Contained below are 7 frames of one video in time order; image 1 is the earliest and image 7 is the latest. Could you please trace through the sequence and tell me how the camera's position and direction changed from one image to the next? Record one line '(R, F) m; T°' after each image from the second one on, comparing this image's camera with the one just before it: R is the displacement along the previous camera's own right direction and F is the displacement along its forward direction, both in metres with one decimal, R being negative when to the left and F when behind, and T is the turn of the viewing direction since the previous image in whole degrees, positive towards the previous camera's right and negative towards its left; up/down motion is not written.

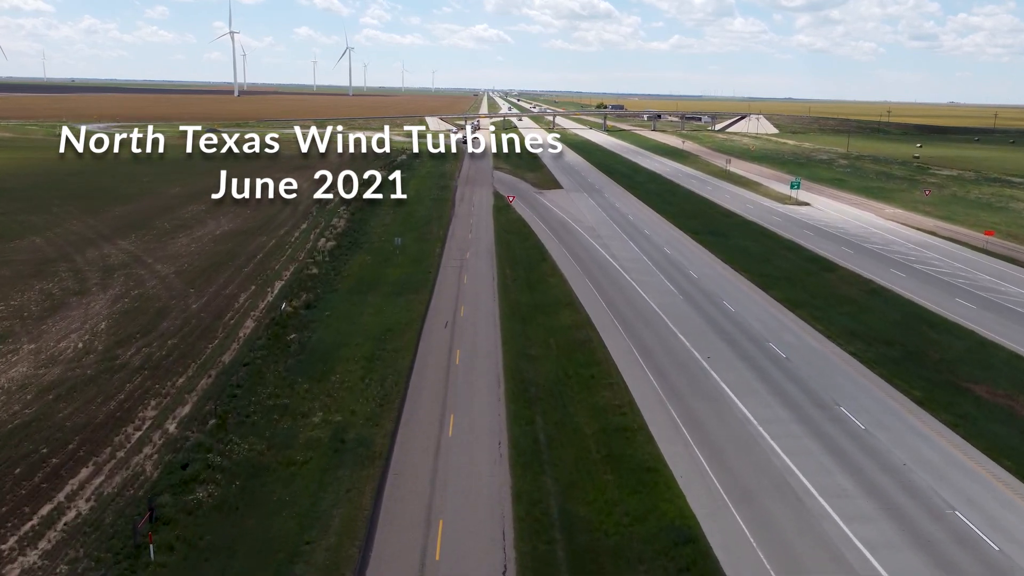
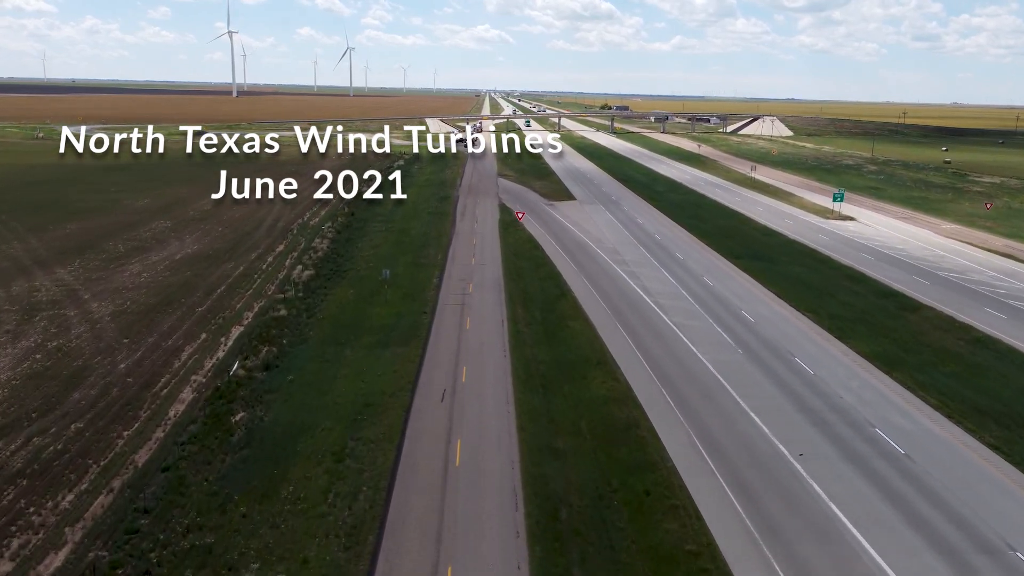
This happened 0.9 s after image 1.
(-0.5, +7.3) m; 0°
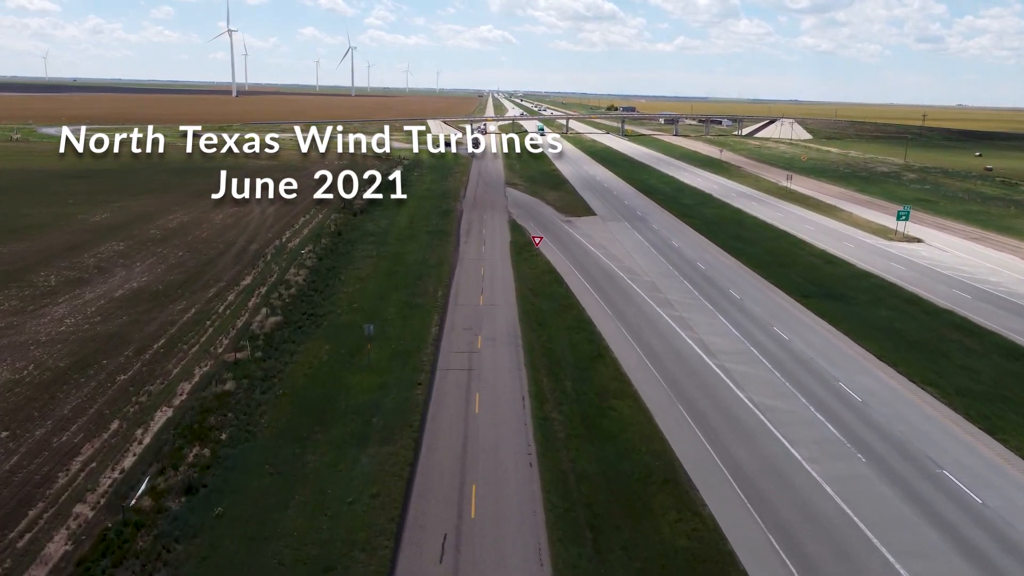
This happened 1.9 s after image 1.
(-0.7, +8.1) m; 0°
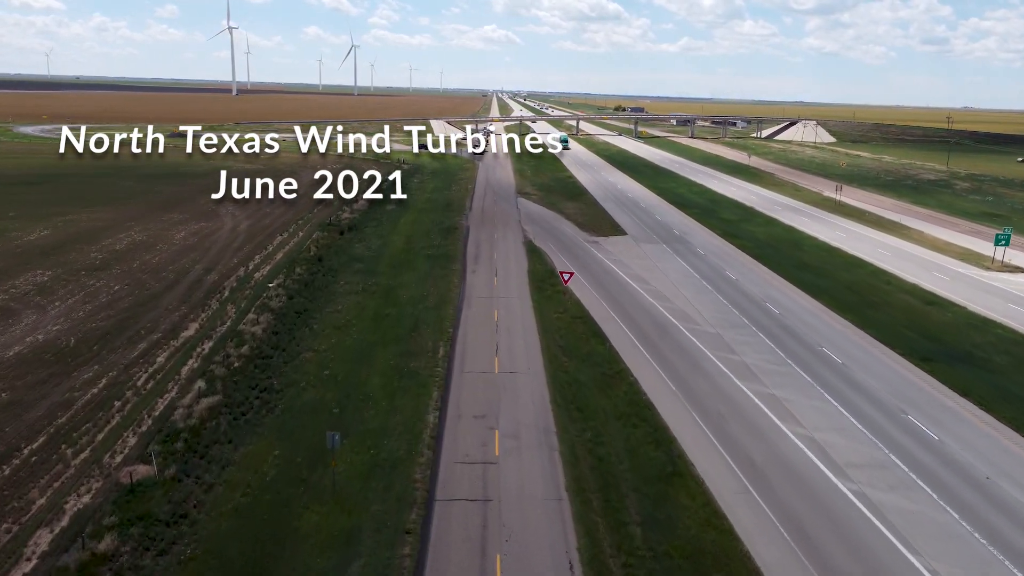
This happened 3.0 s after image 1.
(-0.8, +8.8) m; 0°
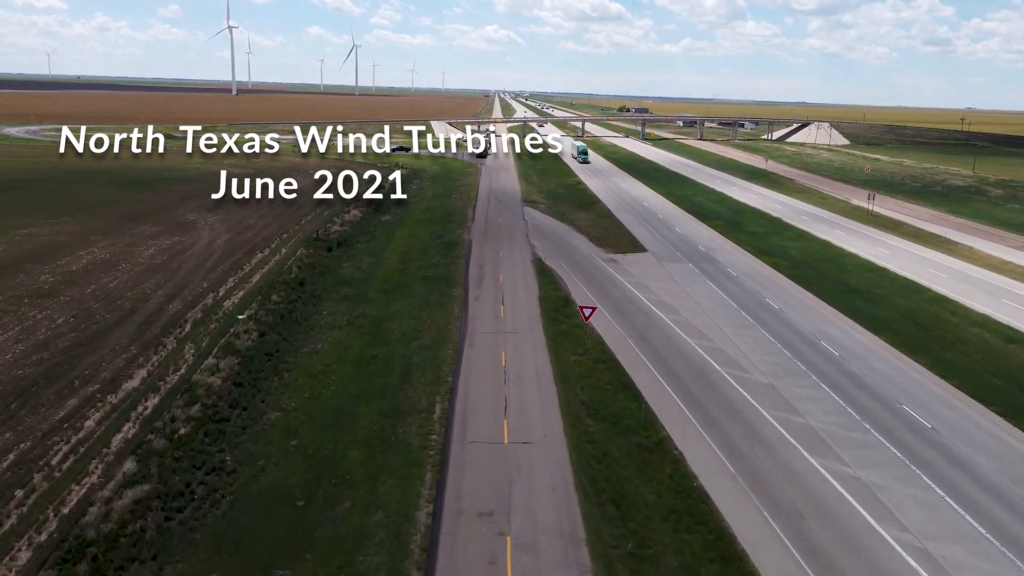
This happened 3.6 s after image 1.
(-0.3, +5.0) m; 0°
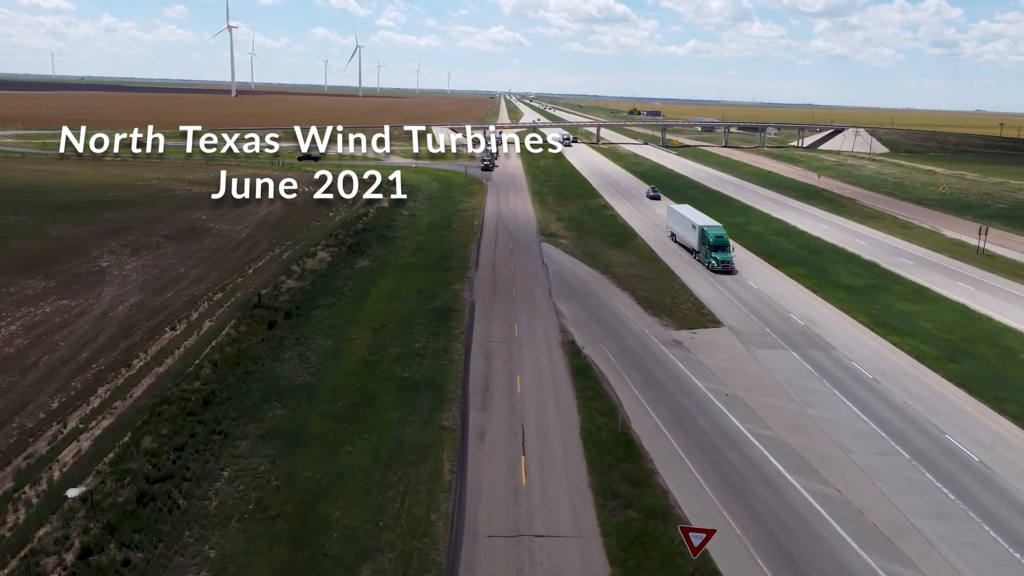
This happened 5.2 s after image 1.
(-0.6, +12.9) m; 0°
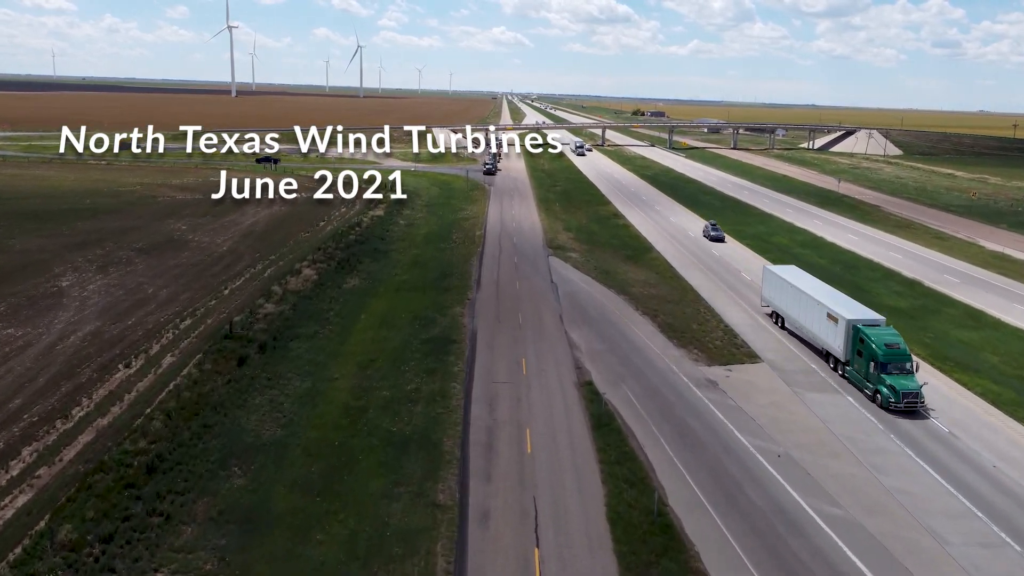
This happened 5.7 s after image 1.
(-0.2, +4.0) m; 0°
